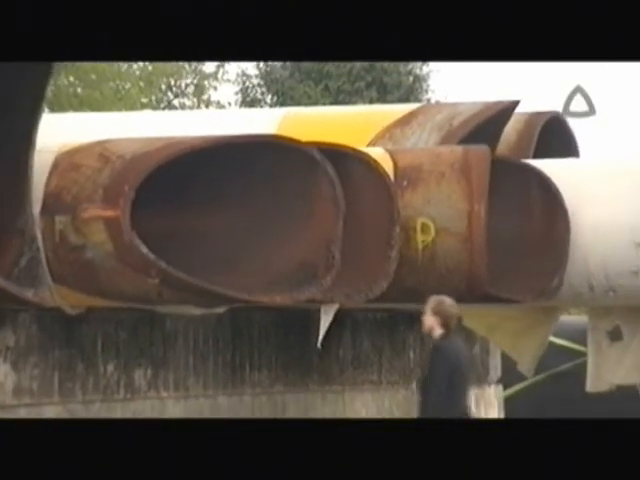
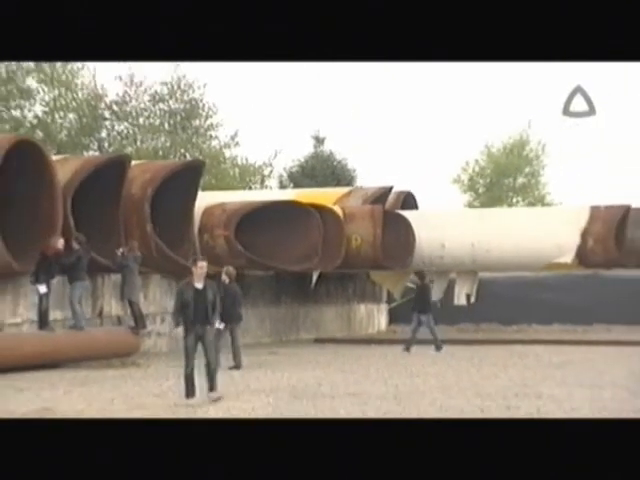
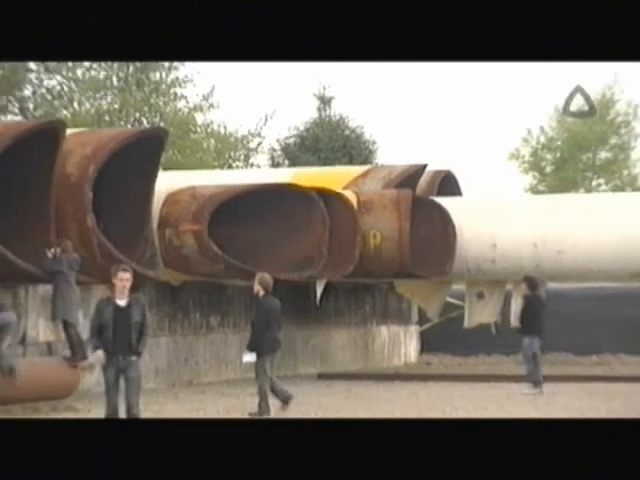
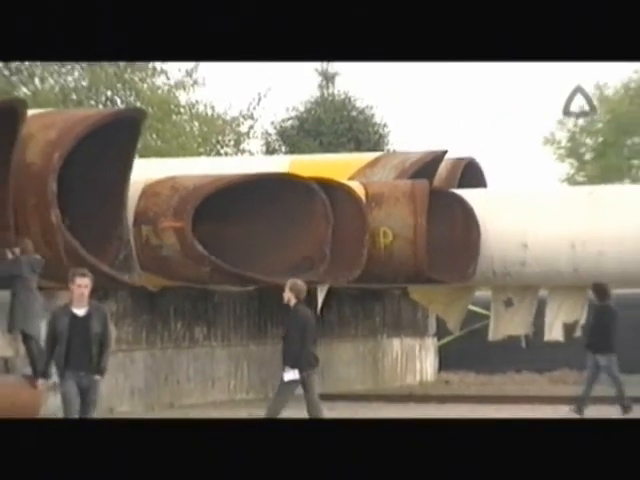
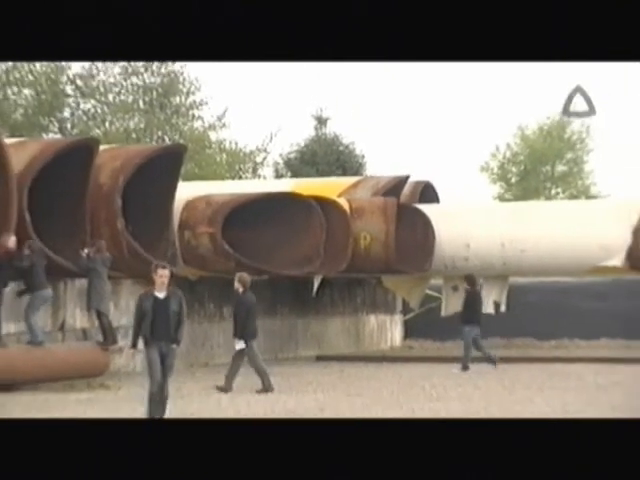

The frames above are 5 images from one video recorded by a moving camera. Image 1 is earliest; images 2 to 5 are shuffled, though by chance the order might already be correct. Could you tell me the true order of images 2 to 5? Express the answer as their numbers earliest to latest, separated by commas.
4, 3, 5, 2
